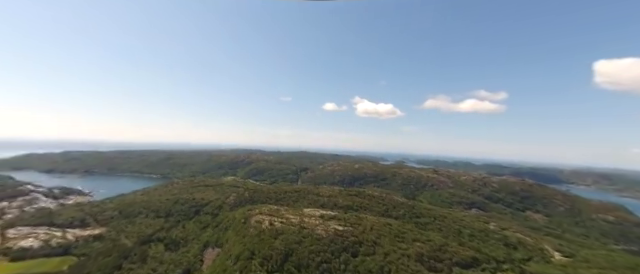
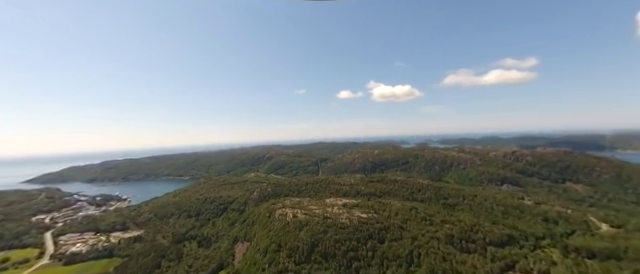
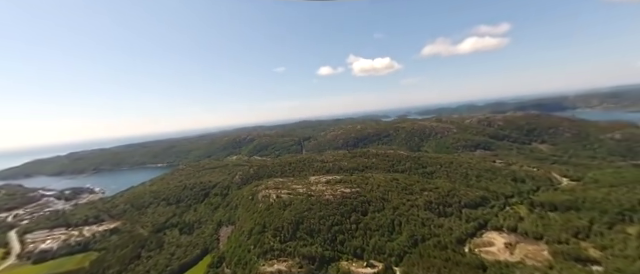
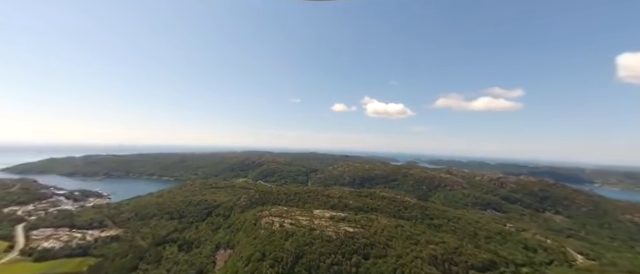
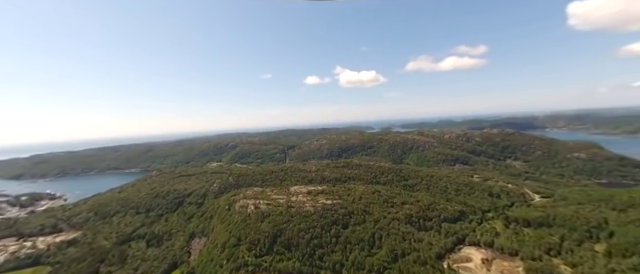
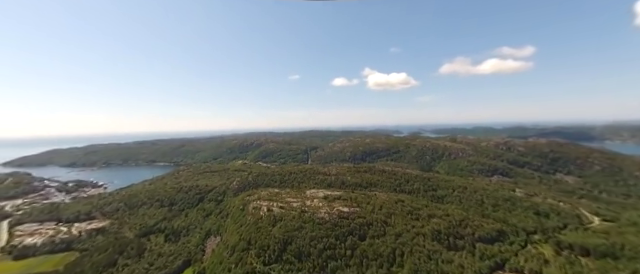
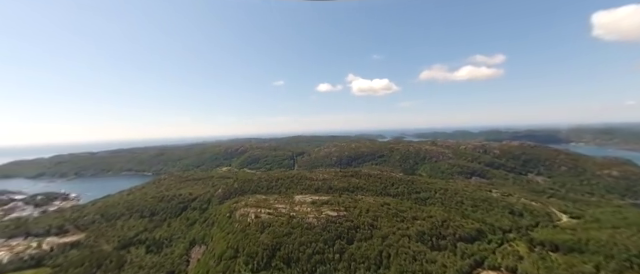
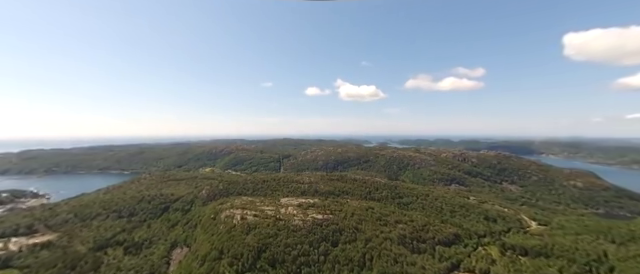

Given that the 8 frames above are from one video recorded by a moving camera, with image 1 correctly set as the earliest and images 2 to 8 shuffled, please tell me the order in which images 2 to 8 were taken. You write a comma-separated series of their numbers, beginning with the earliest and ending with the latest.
4, 2, 3, 5, 8, 7, 6
